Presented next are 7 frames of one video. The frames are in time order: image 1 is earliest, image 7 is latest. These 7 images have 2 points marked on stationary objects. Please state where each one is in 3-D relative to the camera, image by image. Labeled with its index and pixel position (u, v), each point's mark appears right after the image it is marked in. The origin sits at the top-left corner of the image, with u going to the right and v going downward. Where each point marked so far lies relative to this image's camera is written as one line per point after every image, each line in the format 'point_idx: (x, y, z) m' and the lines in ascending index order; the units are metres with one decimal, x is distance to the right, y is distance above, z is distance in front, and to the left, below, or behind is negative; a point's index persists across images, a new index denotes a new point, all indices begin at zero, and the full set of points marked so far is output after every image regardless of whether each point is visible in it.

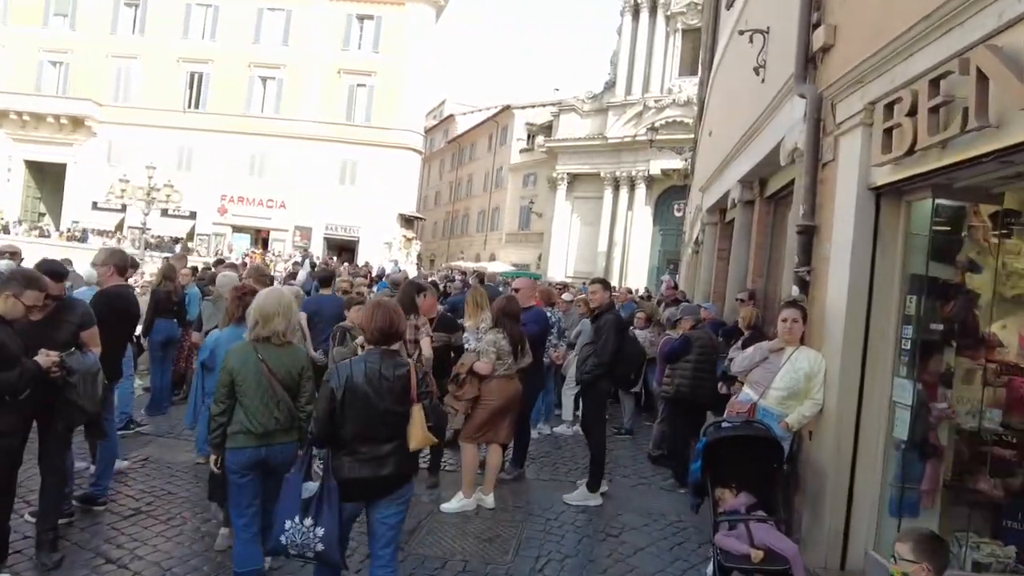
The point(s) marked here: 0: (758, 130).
0: (+3.0, +1.9, +8.0) m
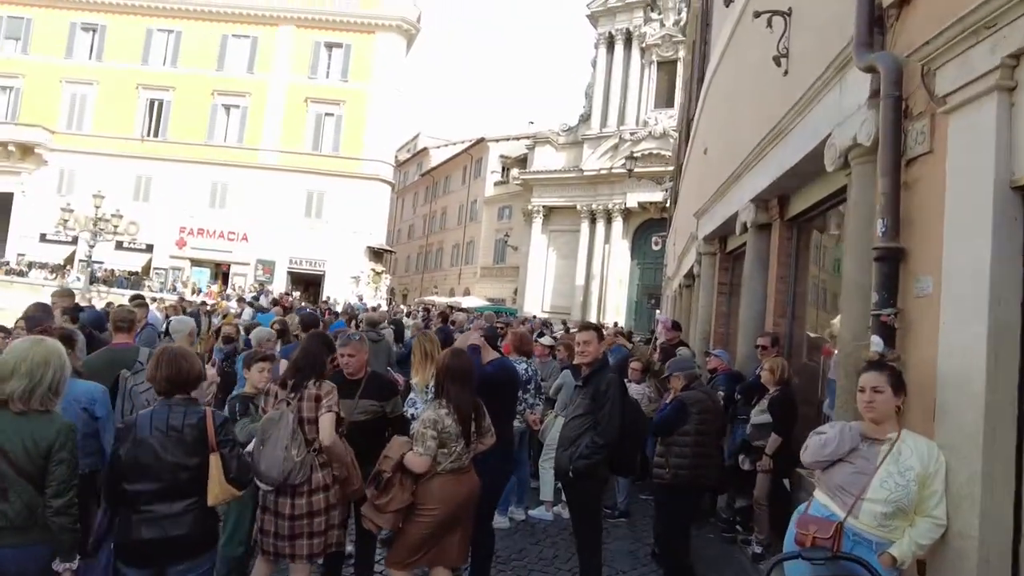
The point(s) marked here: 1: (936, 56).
0: (+2.6, +1.5, +6.4) m
1: (+2.3, +1.2, +3.5) m
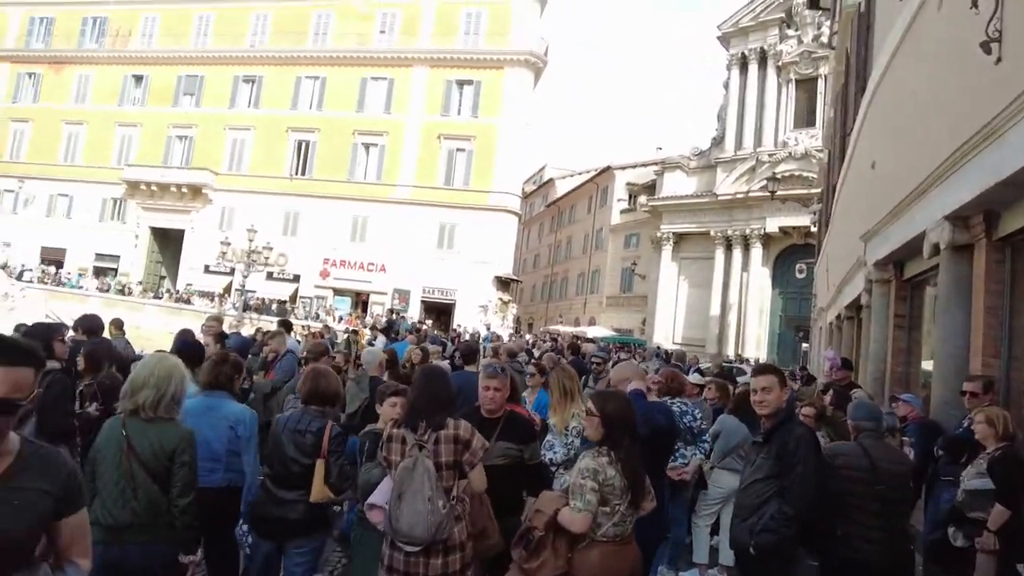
0: (+3.8, +1.2, +5.2) m
1: (+3.0, +1.1, +2.5) m
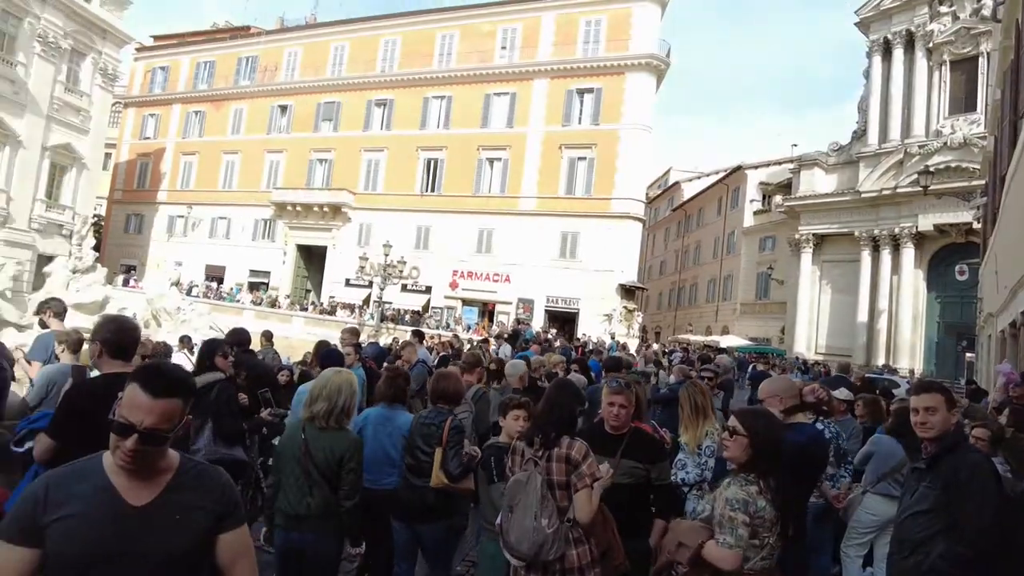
0: (+4.7, +1.2, +4.4) m
1: (+3.3, +1.1, +1.8) m
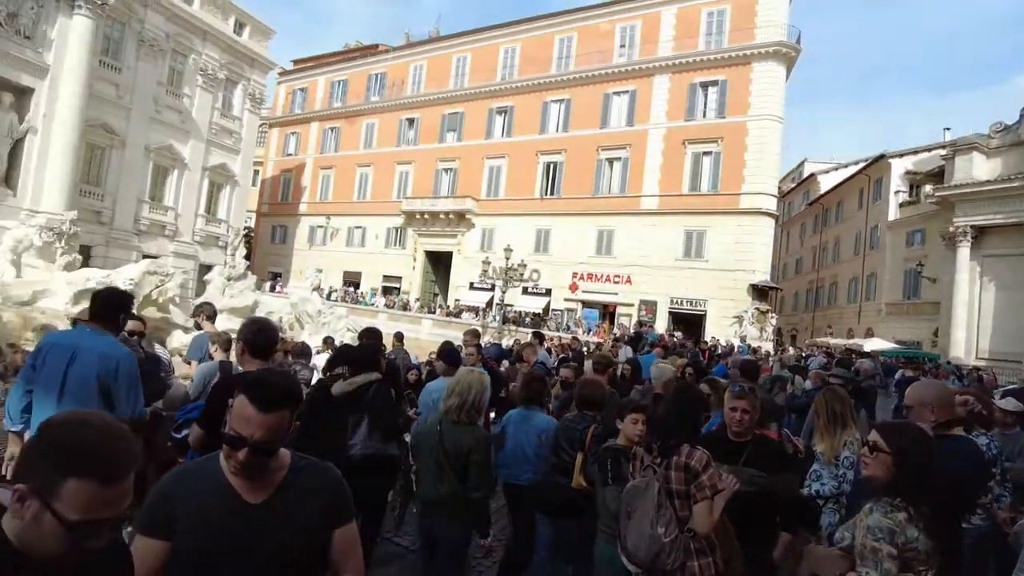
0: (+5.3, +1.3, +3.4) m
1: (+3.5, +1.2, +1.1) m
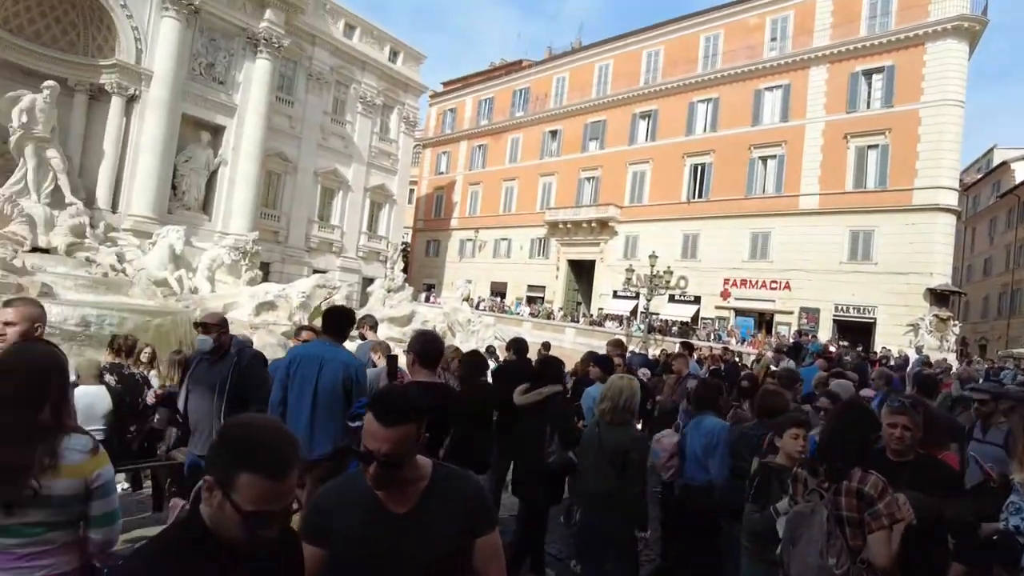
0: (+5.9, +1.3, +2.2) m
1: (+3.7, +1.2, +0.4) m
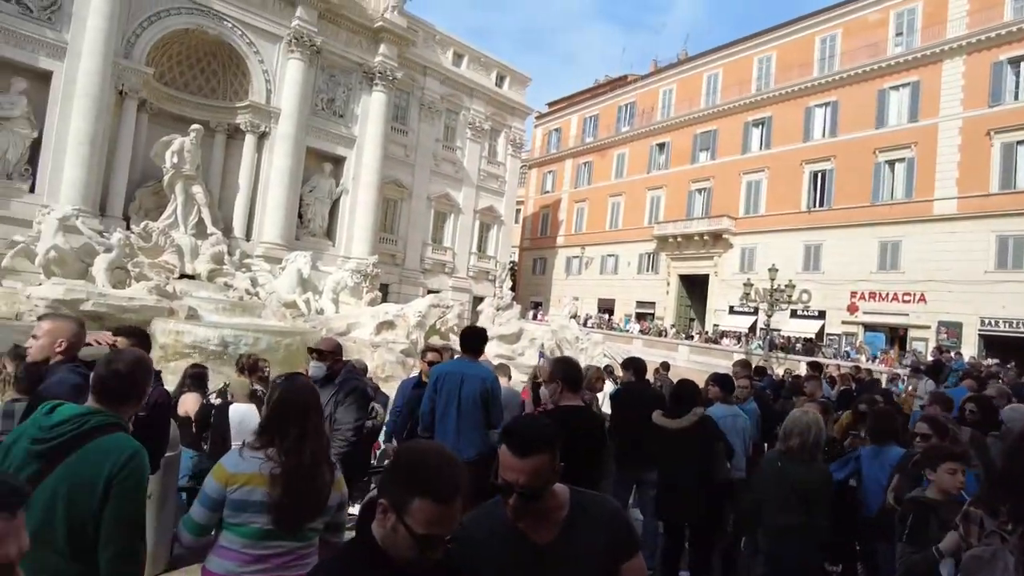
0: (+6.2, +1.3, +1.3) m
1: (+3.8, +1.2, -0.2) m
